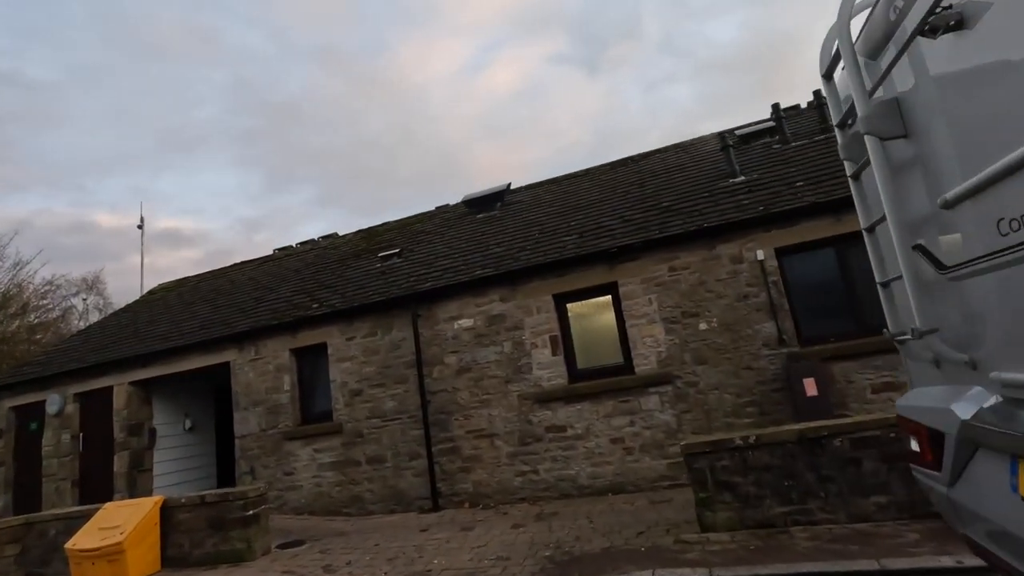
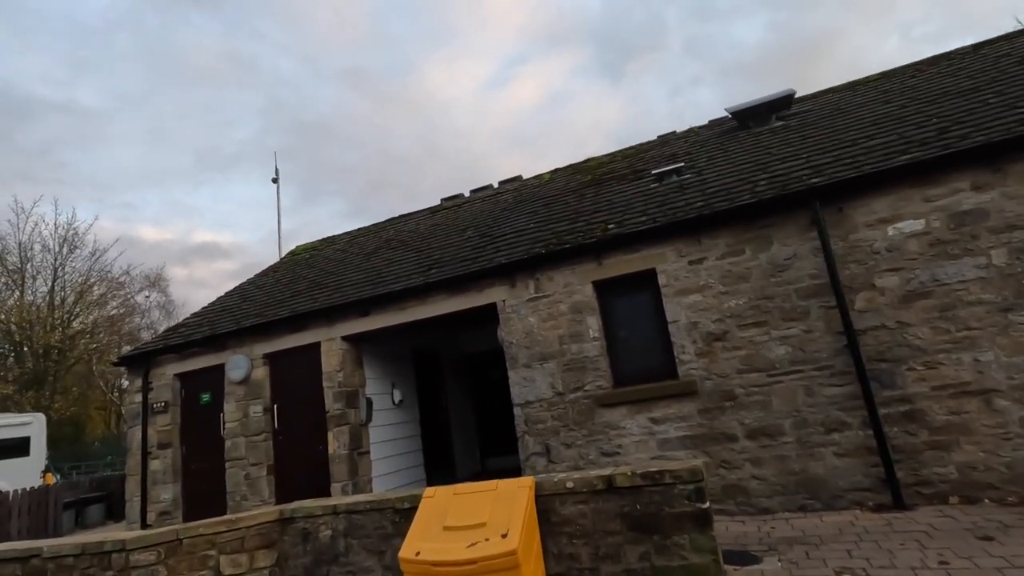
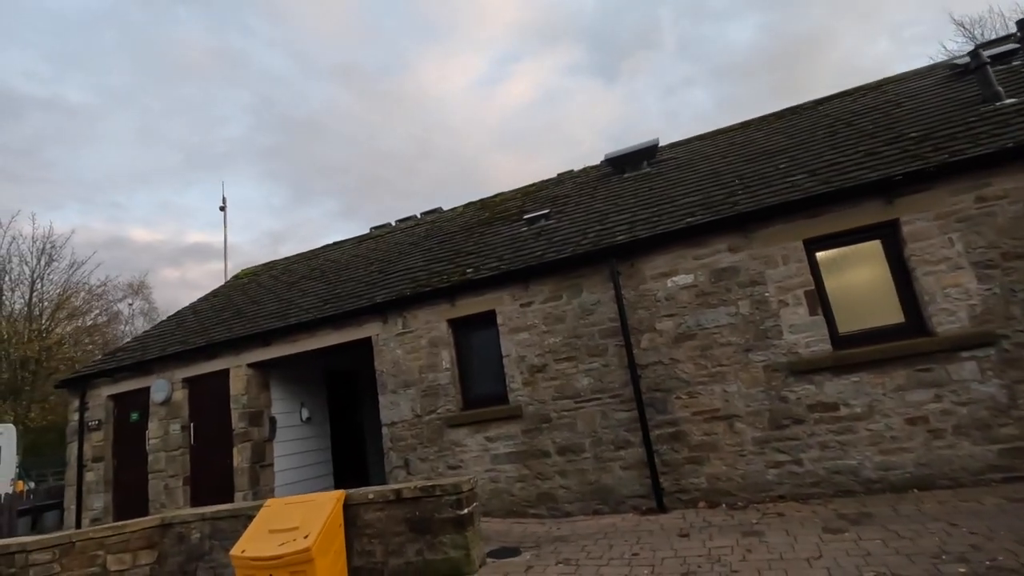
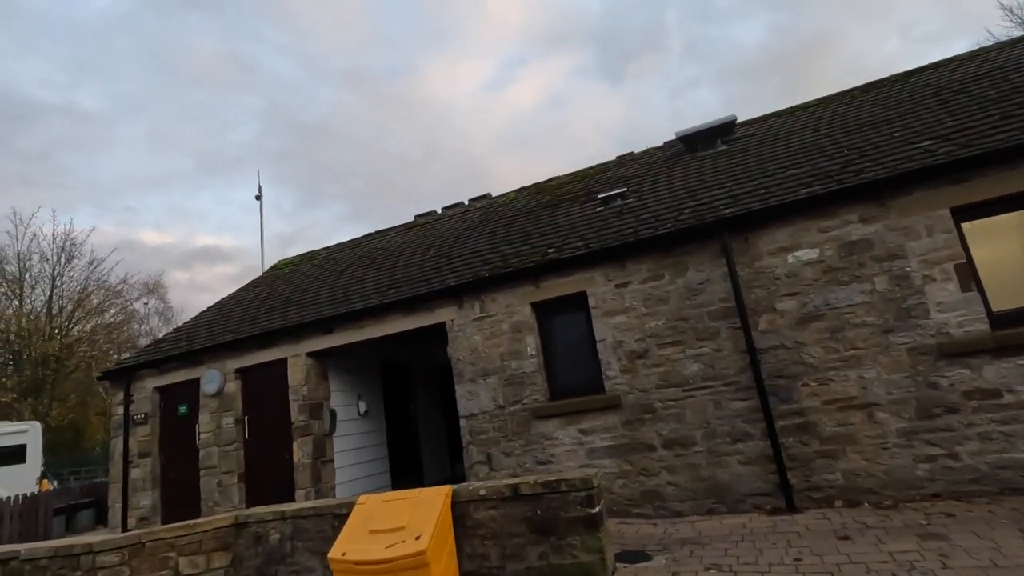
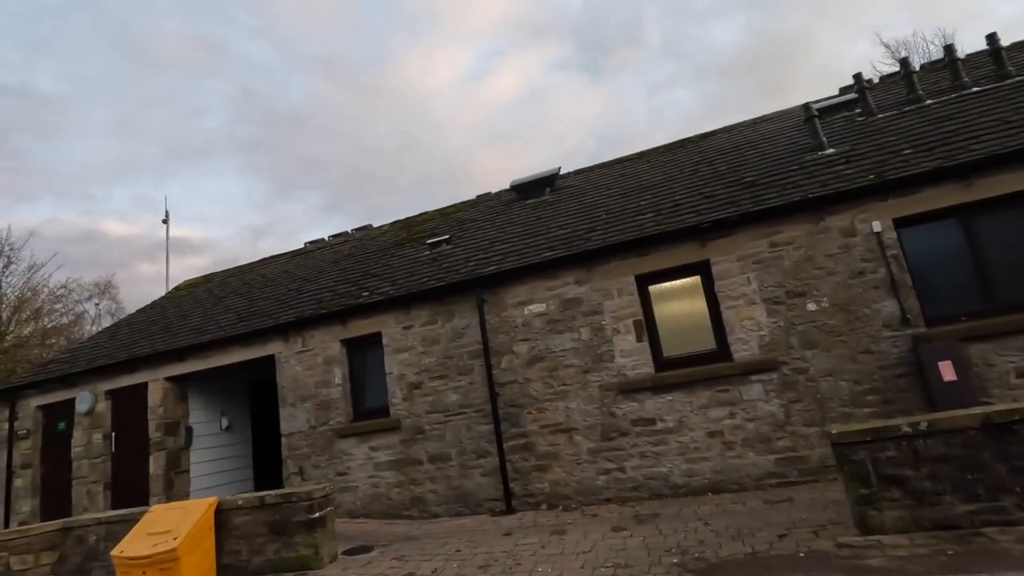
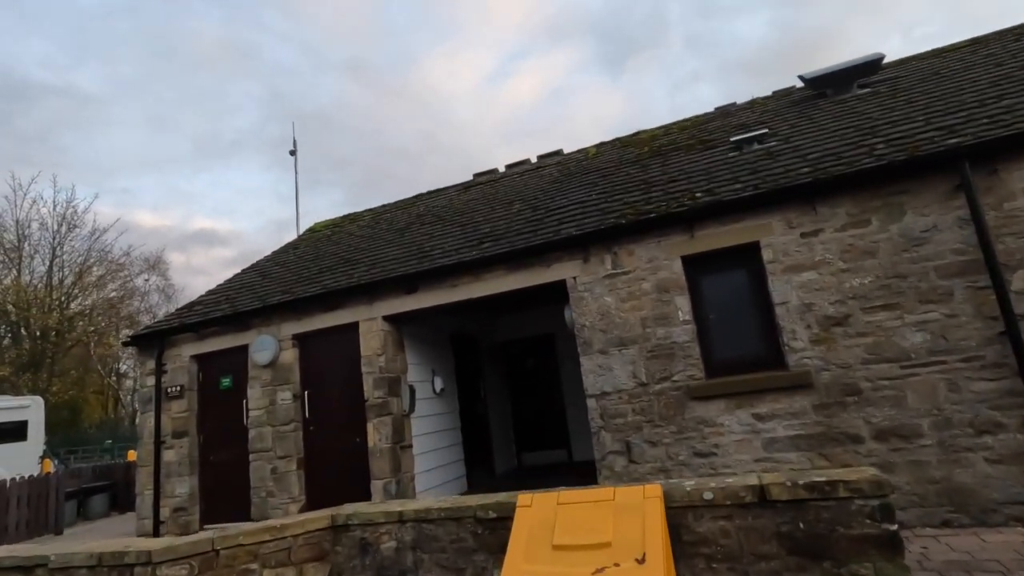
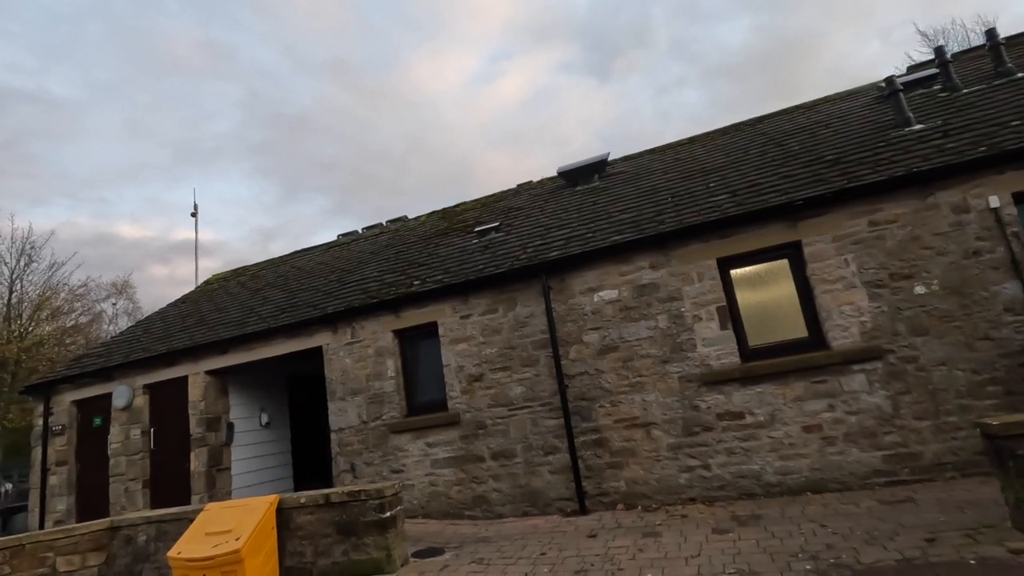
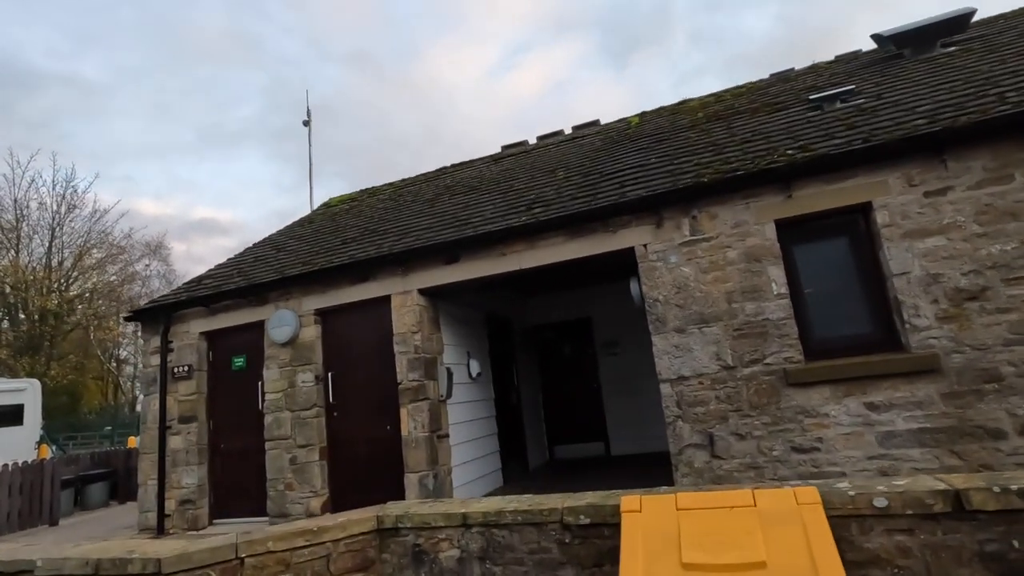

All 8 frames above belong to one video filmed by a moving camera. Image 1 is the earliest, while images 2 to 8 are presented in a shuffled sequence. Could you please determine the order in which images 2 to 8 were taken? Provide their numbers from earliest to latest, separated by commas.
5, 7, 3, 4, 2, 6, 8
